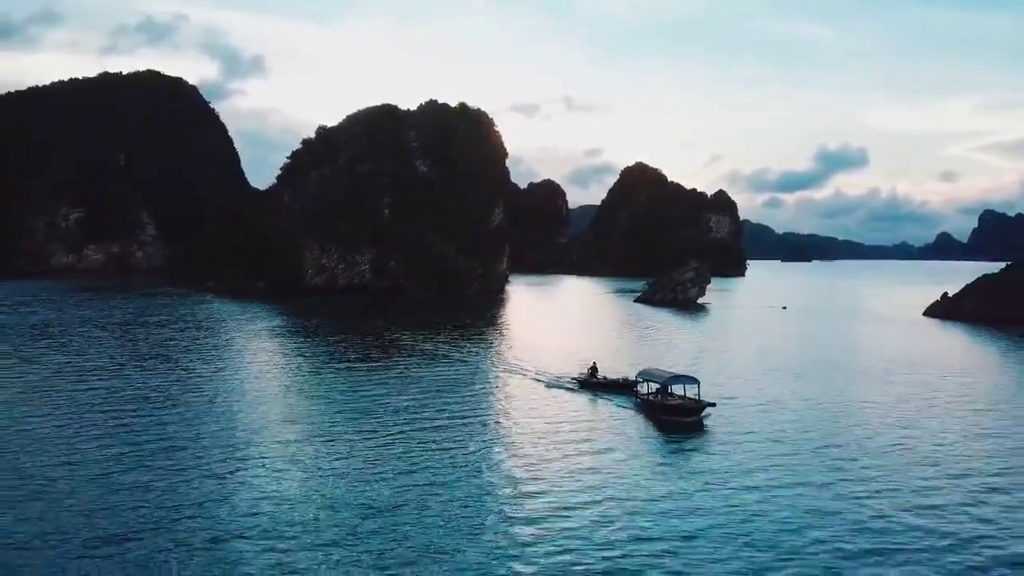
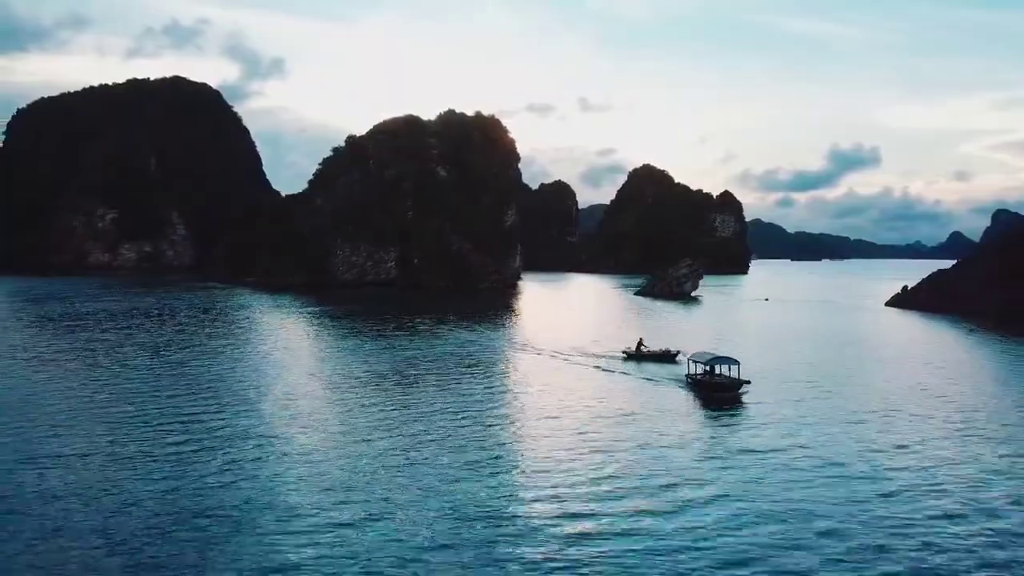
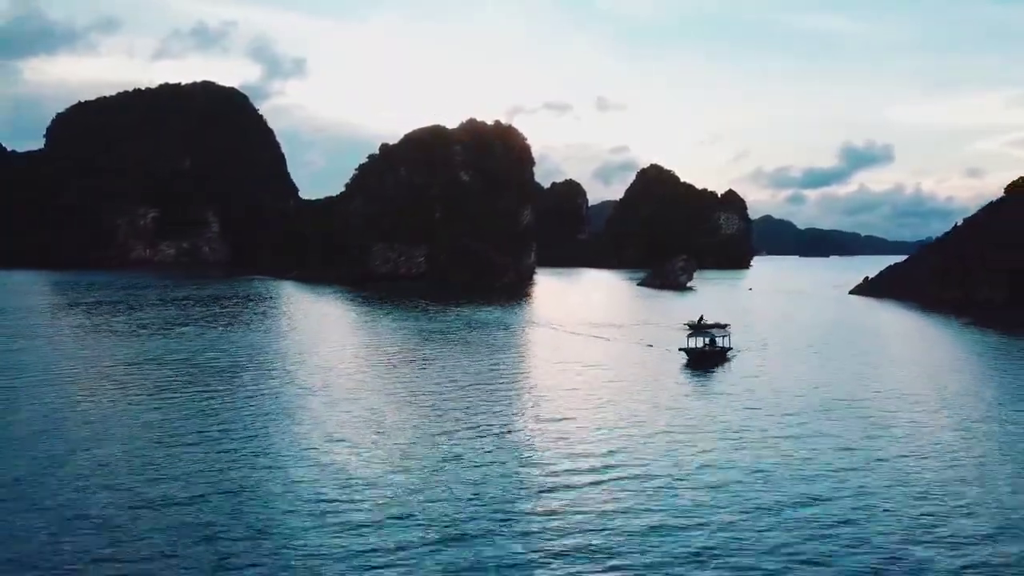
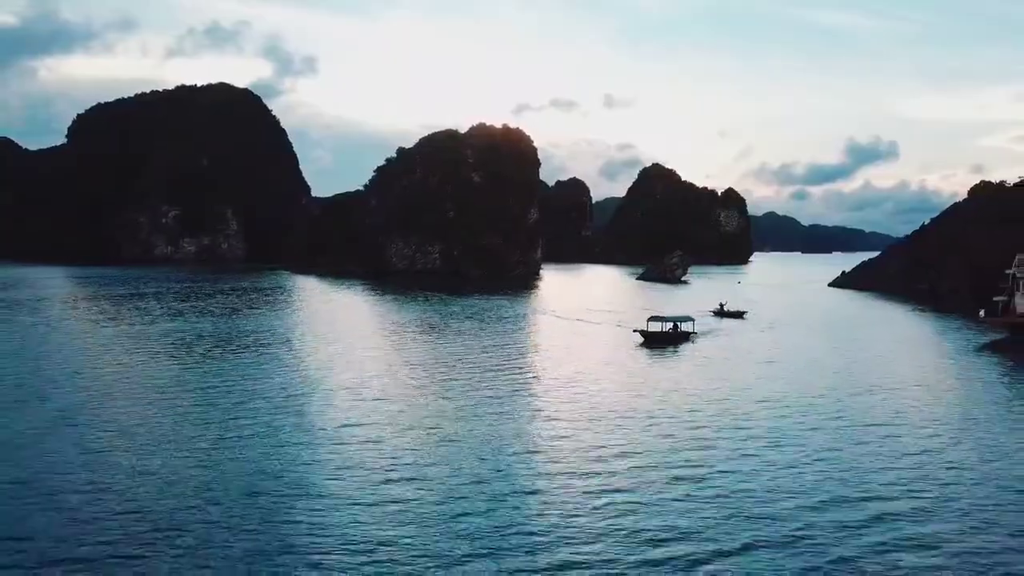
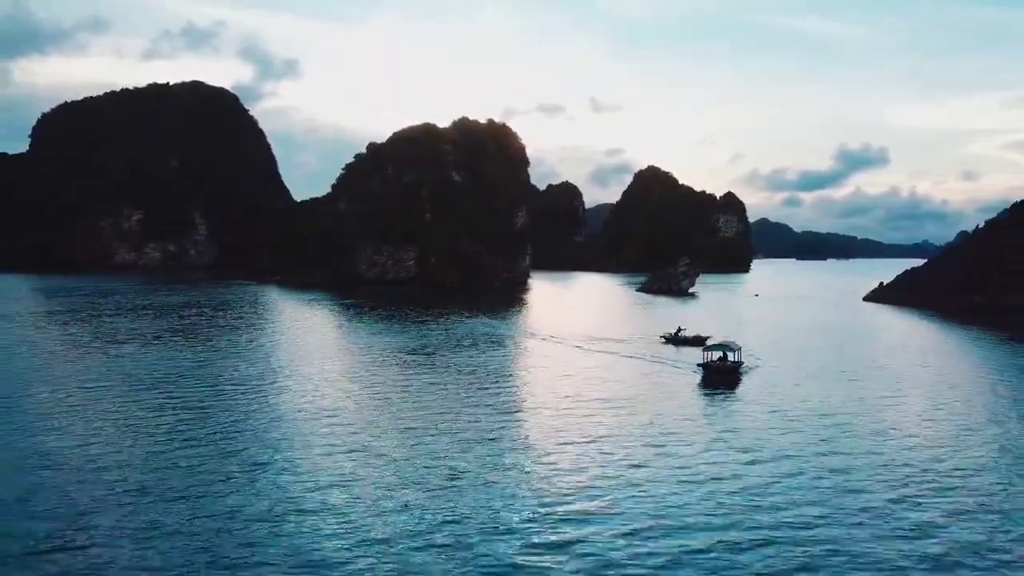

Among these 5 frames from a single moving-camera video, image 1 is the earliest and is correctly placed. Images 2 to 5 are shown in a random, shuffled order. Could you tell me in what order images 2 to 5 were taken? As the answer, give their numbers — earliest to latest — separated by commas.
2, 5, 3, 4
